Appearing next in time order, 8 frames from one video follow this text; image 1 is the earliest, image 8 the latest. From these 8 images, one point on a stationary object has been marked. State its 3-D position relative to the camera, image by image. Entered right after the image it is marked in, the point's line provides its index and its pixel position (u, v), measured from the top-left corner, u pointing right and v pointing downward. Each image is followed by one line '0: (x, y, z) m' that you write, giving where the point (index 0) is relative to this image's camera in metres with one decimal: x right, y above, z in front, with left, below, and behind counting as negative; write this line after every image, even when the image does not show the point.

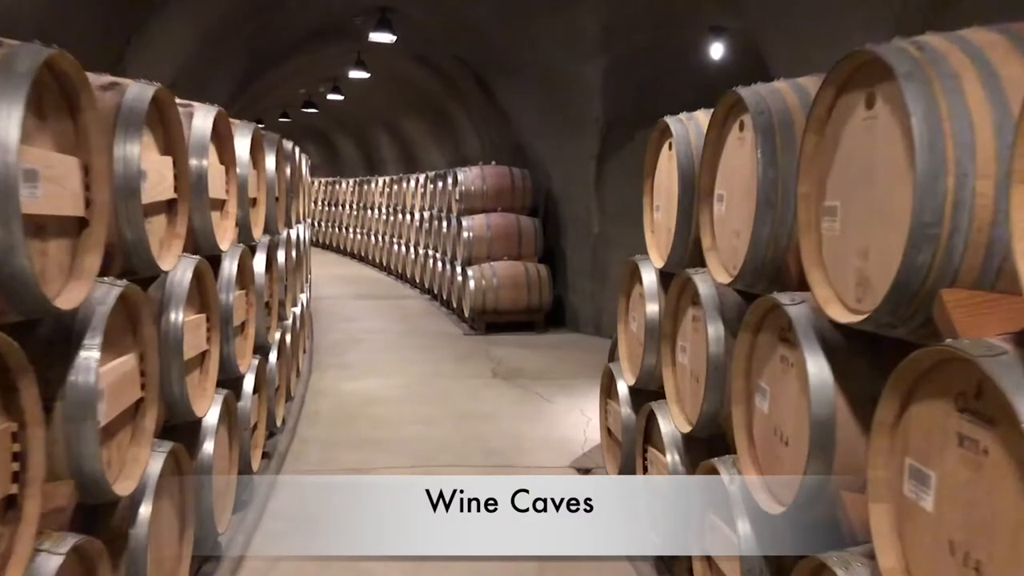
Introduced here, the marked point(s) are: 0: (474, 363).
0: (-0.3, -0.6, +7.2) m
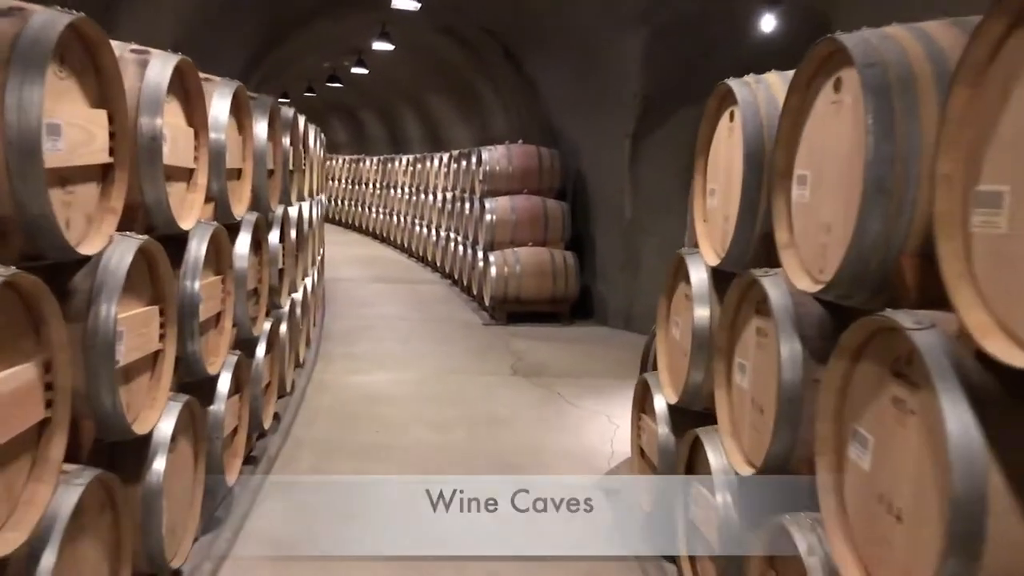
0: (-0.1, -0.5, +6.7) m
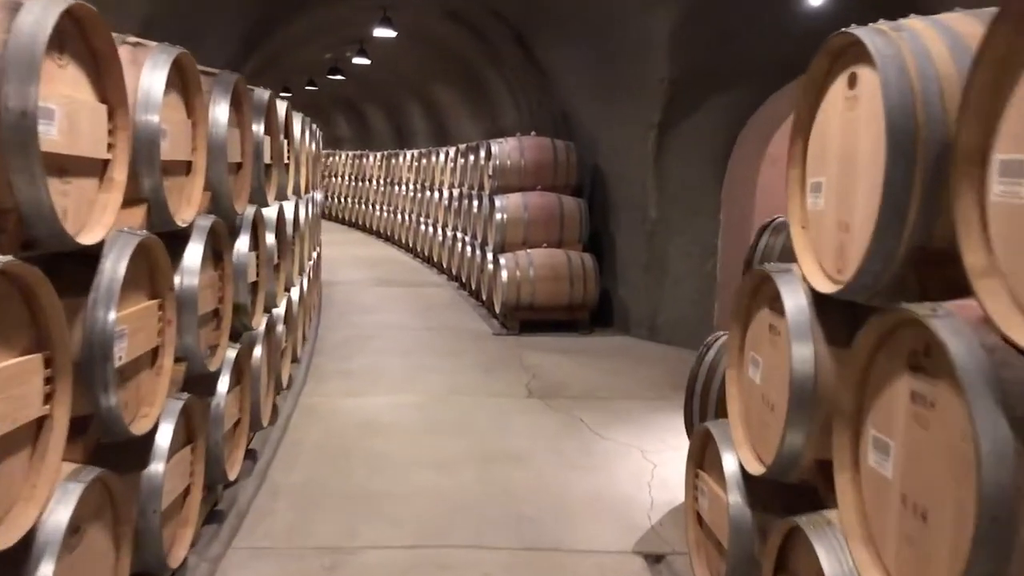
0: (0.0, -0.5, +5.9) m
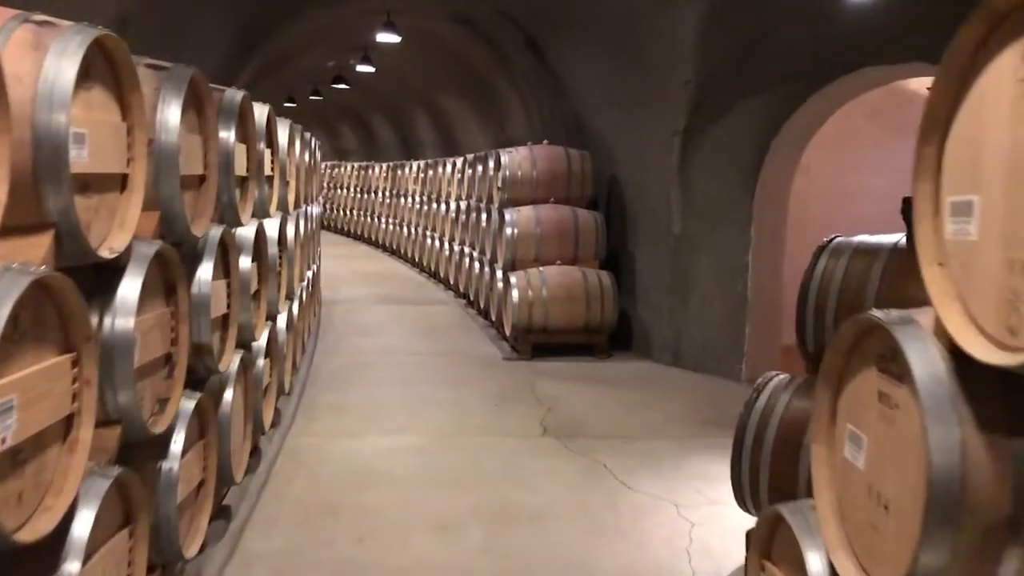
0: (0.0, -0.7, +5.4) m
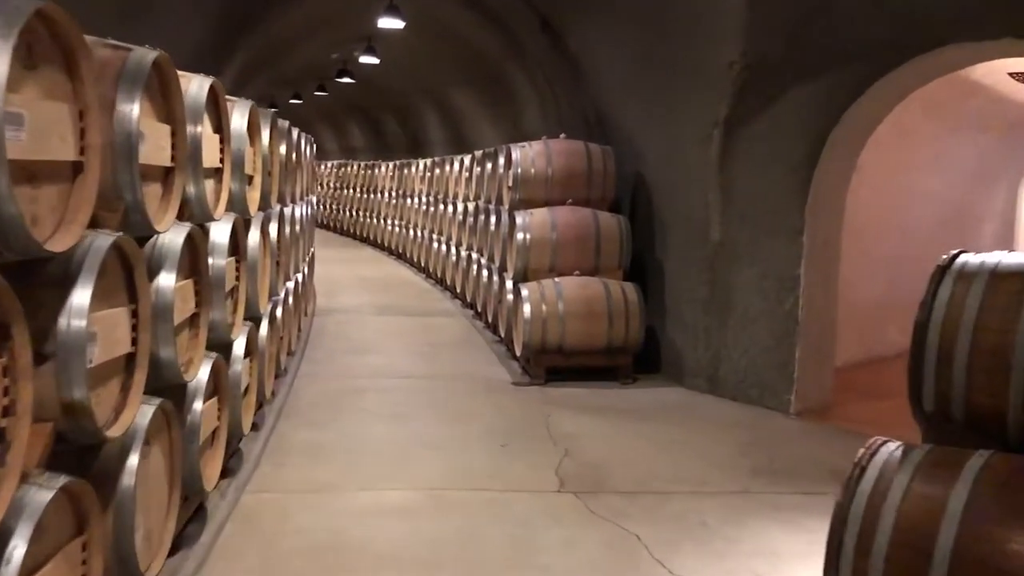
0: (+0.1, -0.8, +4.5) m
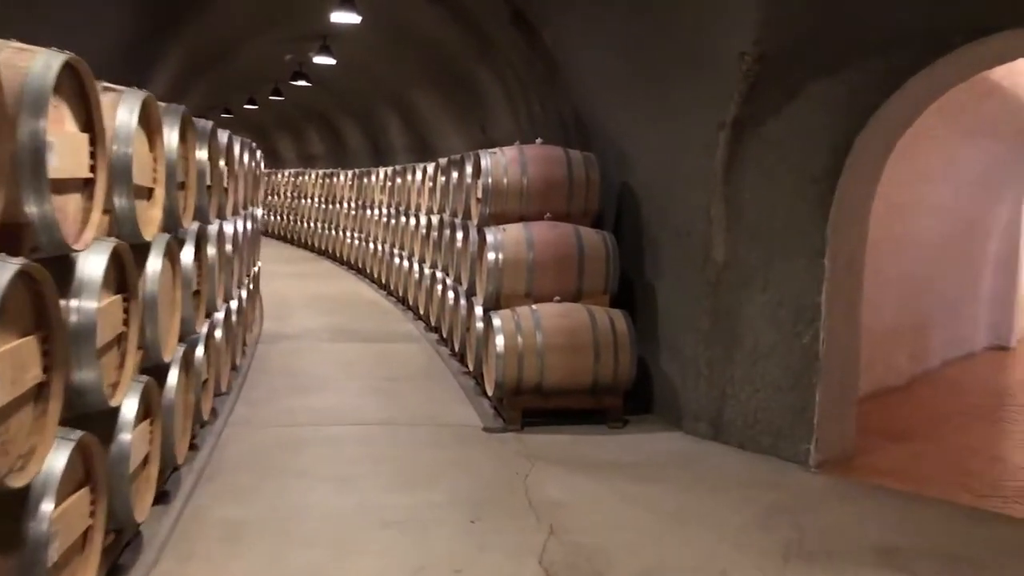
0: (0.0, -0.9, +3.6) m
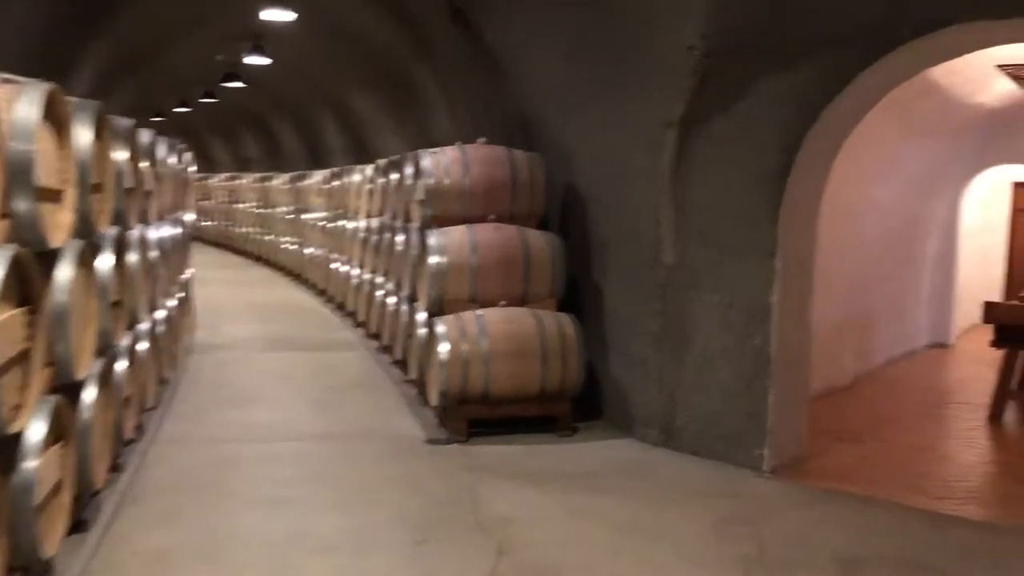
0: (-0.2, -0.9, +3.4) m
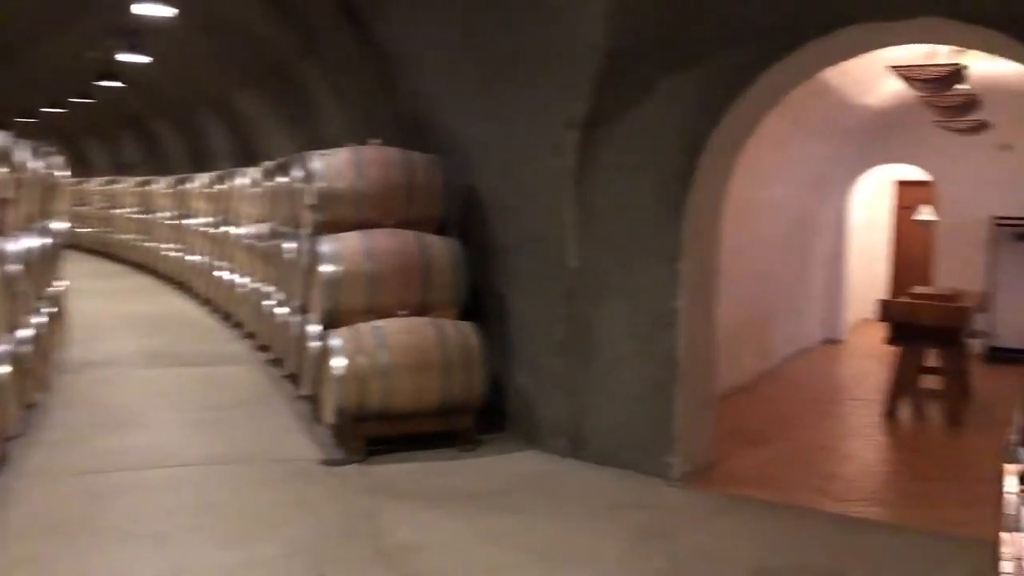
0: (-0.5, -1.0, +3.1) m
